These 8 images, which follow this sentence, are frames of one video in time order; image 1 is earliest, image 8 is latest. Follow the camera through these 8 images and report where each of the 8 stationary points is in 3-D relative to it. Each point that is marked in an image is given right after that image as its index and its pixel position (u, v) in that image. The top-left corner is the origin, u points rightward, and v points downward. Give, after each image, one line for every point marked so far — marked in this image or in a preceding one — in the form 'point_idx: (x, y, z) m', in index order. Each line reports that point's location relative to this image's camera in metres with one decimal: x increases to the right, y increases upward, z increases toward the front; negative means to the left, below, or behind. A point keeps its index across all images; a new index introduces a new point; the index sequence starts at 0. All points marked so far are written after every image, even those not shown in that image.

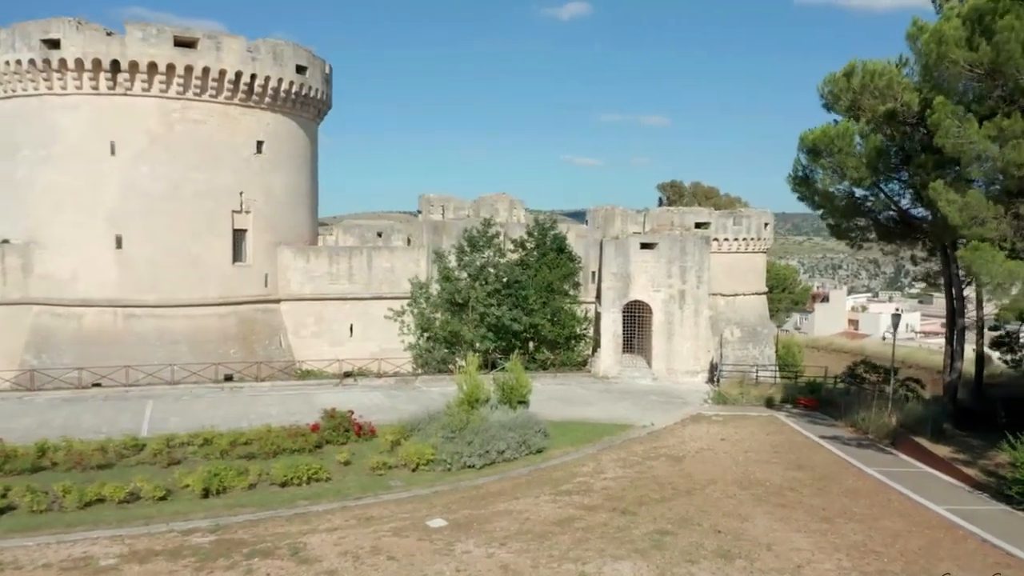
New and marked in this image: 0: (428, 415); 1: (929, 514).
0: (-1.8, -2.8, +17.3) m
1: (+6.6, -3.6, +12.4) m
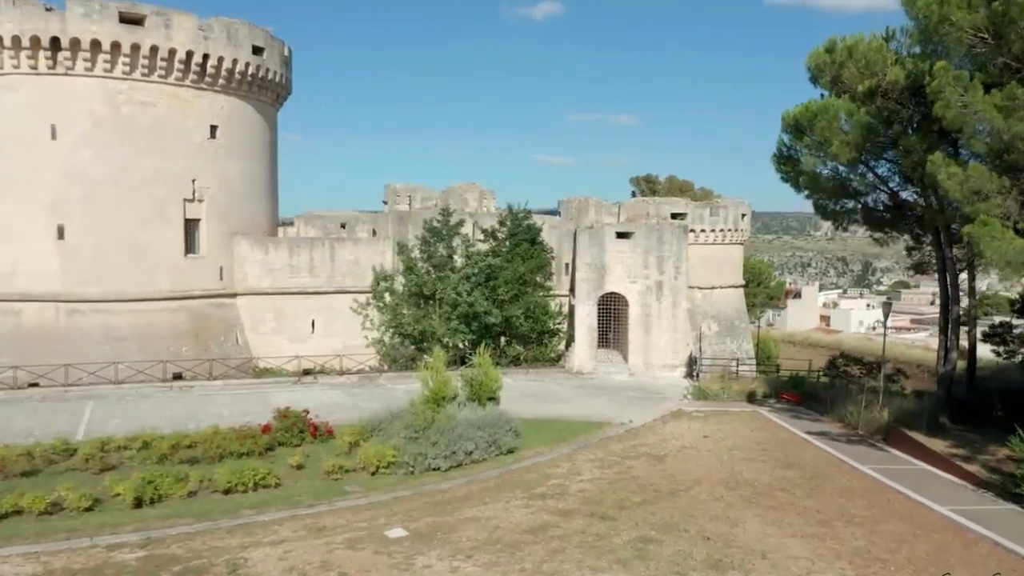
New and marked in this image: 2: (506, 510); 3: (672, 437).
0: (-2.5, -2.6, +16.1) m
1: (+6.1, -3.3, +11.5) m
2: (-0.1, -3.4, +12.0) m
3: (+3.4, -3.1, +16.5) m
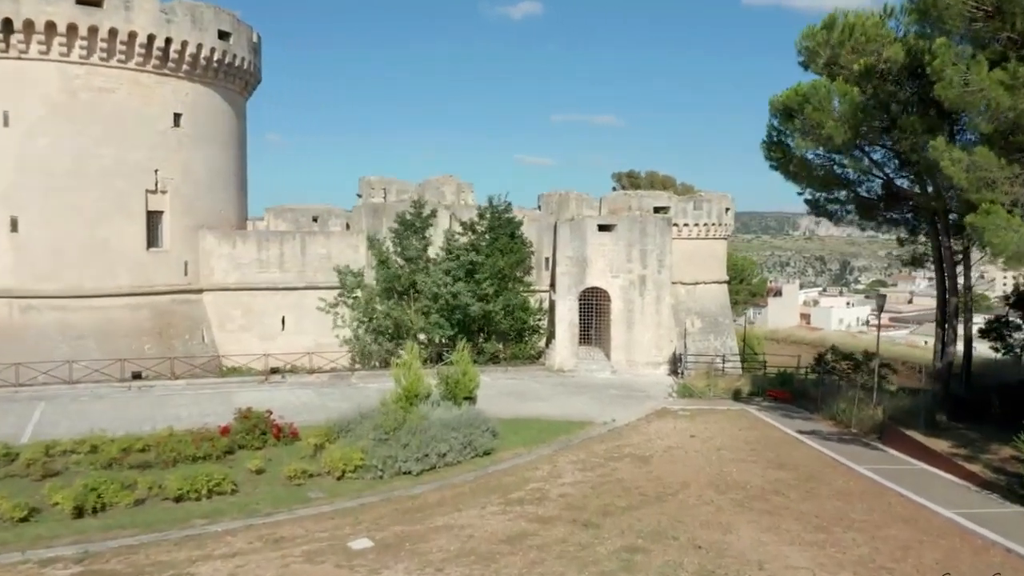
0: (-2.9, -2.4, +15.1) m
1: (+5.8, -3.1, +10.7) m
2: (-0.4, -3.2, +11.1) m
3: (+2.9, -3.0, +15.7) m
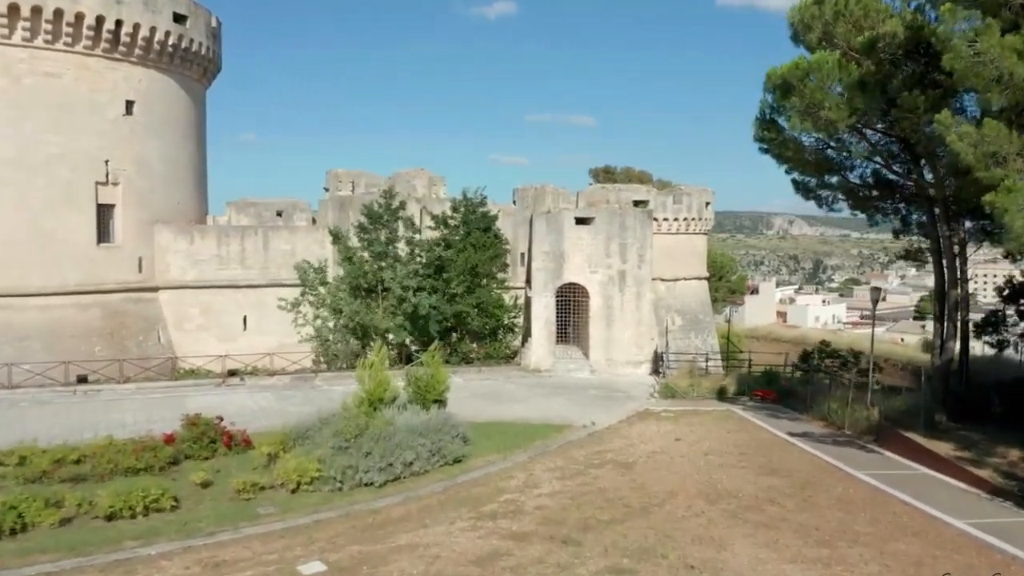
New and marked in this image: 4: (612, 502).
0: (-3.4, -2.3, +13.9) m
1: (+5.4, -3.0, +9.8) m
2: (-0.8, -3.1, +10.0) m
3: (+2.4, -2.8, +14.7) m
4: (+1.4, -3.0, +11.1) m
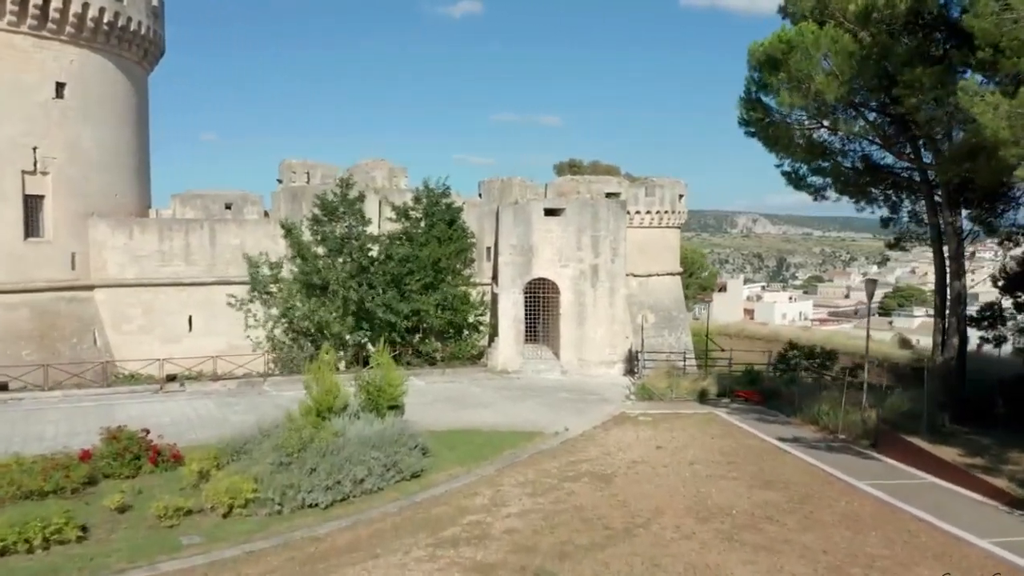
0: (-4.0, -2.3, +12.4) m
1: (+5.0, -2.9, +8.6) m
2: (-1.2, -3.0, +8.6) m
3: (+1.8, -2.7, +13.4) m
4: (+1.0, -2.9, +9.8) m
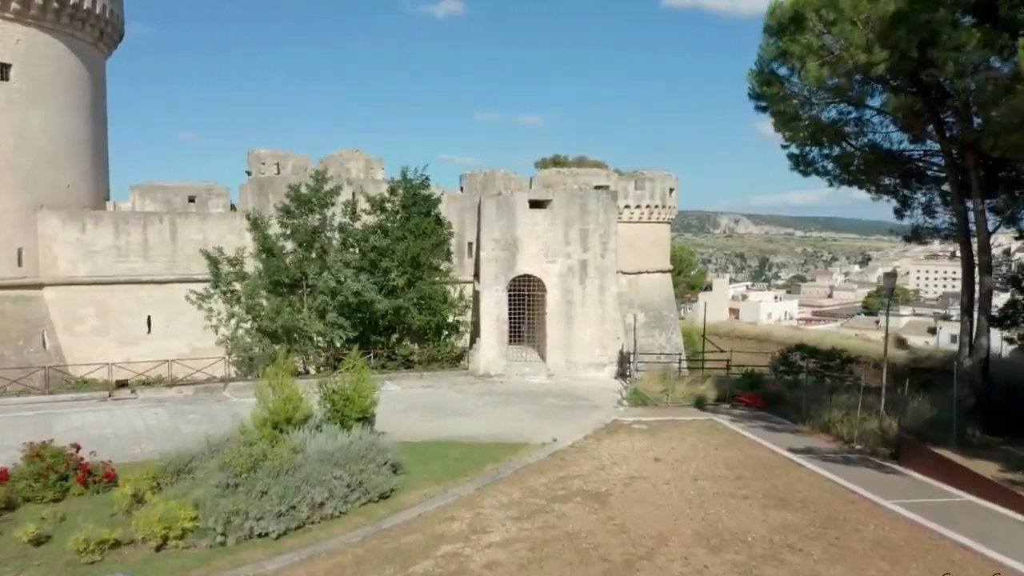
0: (-4.2, -2.2, +10.9) m
1: (+4.9, -2.8, +7.3) m
2: (-1.4, -3.0, +7.2) m
3: (+1.5, -2.7, +12.0) m
4: (+0.8, -2.8, +8.4) m
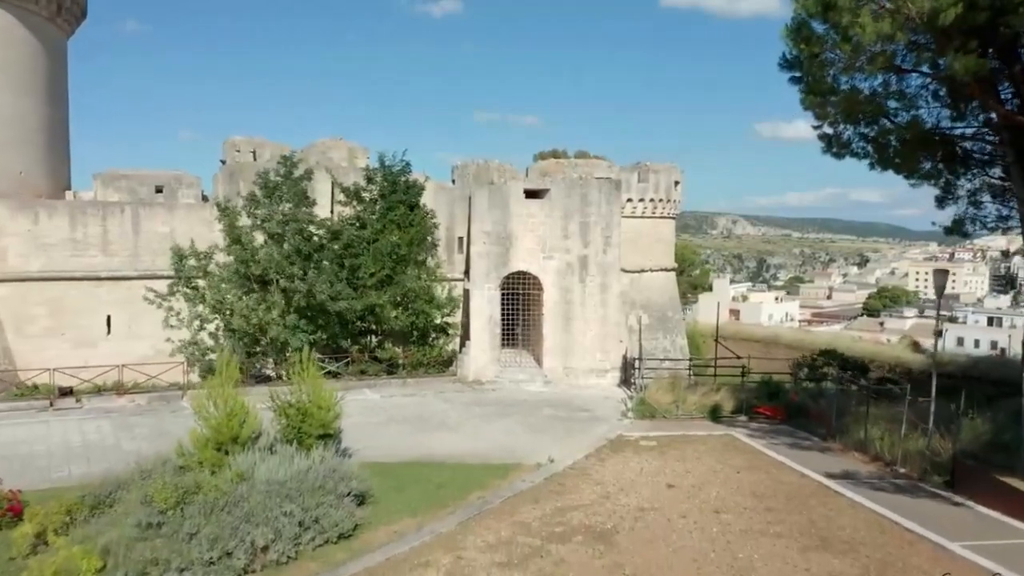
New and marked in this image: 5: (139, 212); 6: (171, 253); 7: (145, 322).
0: (-4.3, -2.1, +9.2) m
1: (+4.7, -2.8, +5.6) m
2: (-1.5, -2.9, +5.4) m
3: (+1.4, -2.6, +10.3) m
4: (+0.7, -2.8, +6.7) m
5: (-9.1, +1.8, +19.3) m
6: (-8.2, +0.8, +19.4) m
7: (-9.0, -0.8, +19.4) m
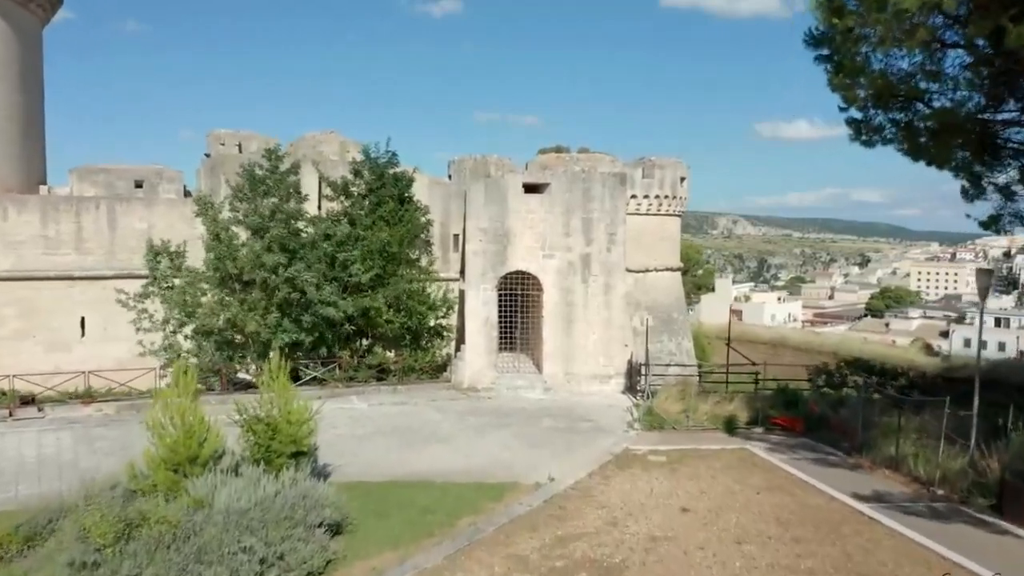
0: (-4.4, -2.1, +8.1) m
1: (+4.7, -2.8, +4.5) m
2: (-1.5, -2.9, +4.4) m
3: (+1.4, -2.6, +9.2) m
4: (+0.6, -2.8, +5.6) m
5: (-9.2, +1.8, +18.2) m
6: (-8.3, +0.8, +18.3) m
7: (-9.0, -0.8, +18.3) m
